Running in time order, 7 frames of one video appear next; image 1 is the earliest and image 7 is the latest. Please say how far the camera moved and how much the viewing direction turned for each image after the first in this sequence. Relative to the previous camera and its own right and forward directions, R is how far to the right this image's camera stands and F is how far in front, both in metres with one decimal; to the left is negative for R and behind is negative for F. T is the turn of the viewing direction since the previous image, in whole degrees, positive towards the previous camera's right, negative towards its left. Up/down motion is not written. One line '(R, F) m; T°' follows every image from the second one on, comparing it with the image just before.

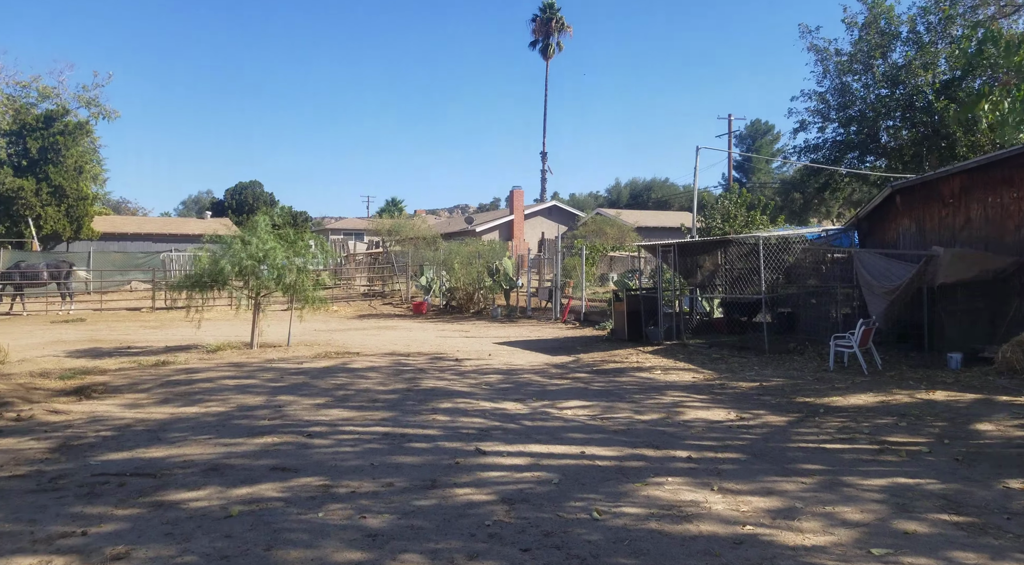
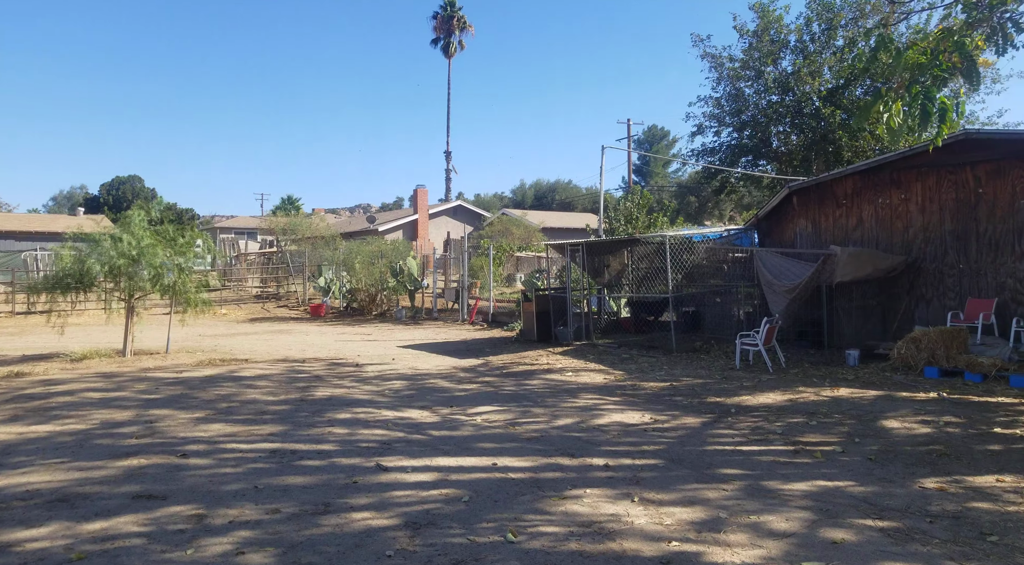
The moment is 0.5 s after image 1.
(0.0, +0.5) m; +8°
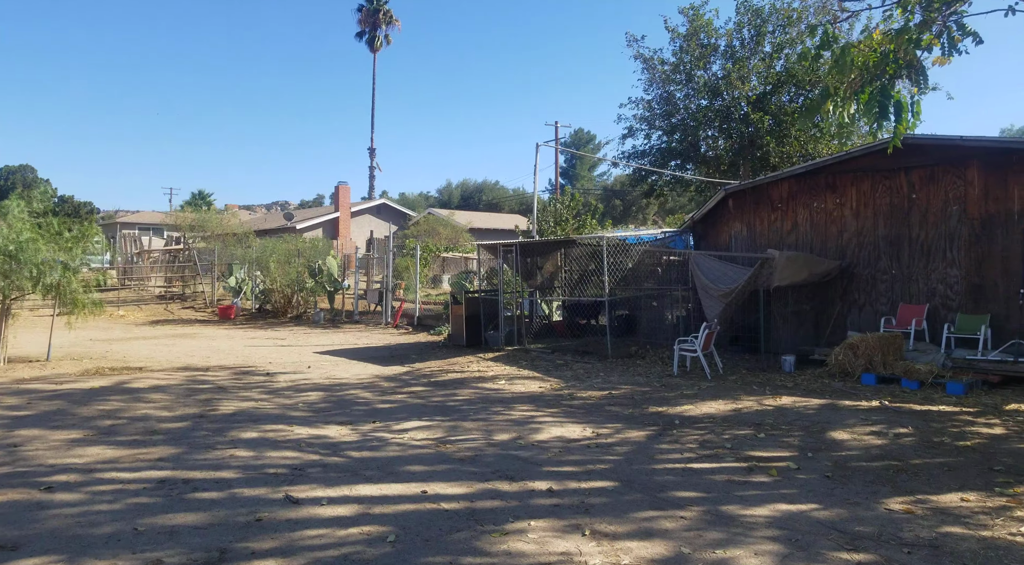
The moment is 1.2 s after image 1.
(-0.1, +0.6) m; +6°
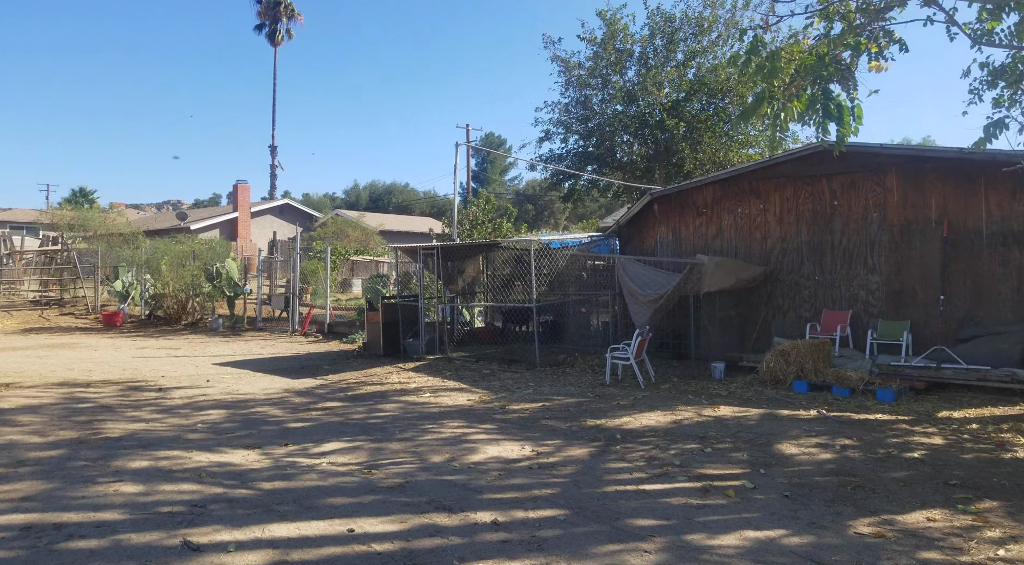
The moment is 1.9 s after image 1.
(-0.2, +0.5) m; +7°
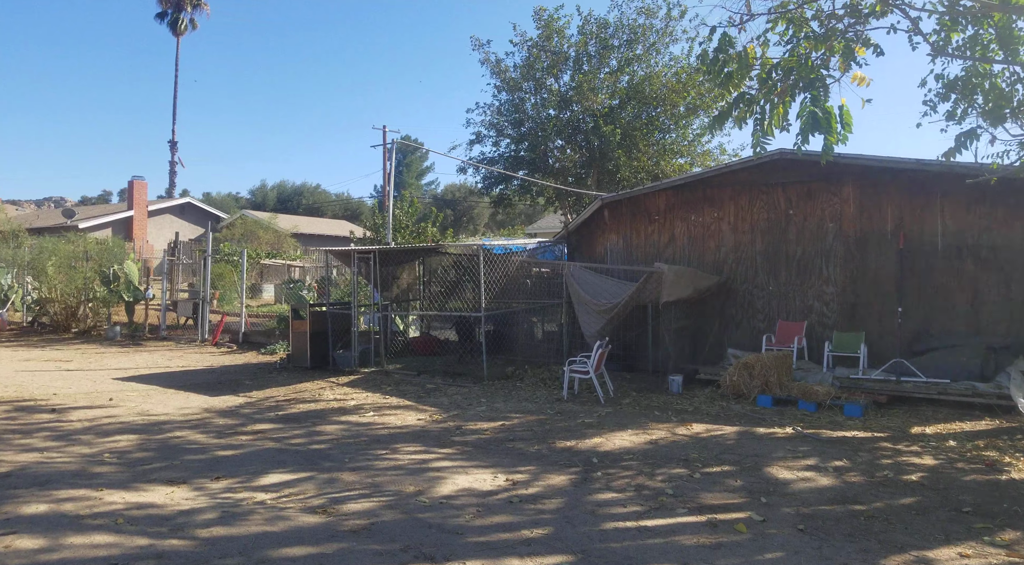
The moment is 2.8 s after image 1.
(-0.5, +0.6) m; +7°
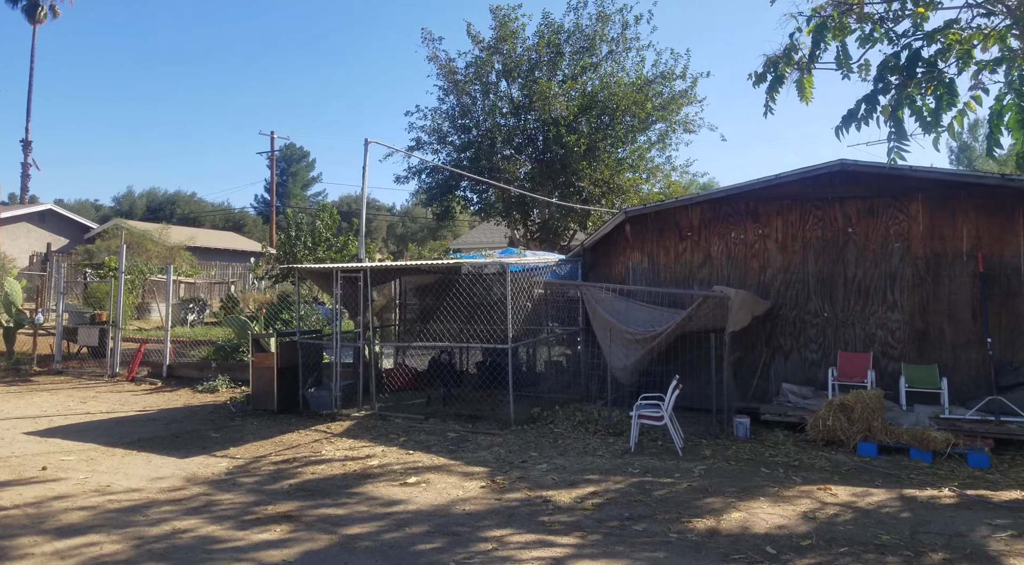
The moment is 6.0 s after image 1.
(-1.7, +1.5) m; +9°
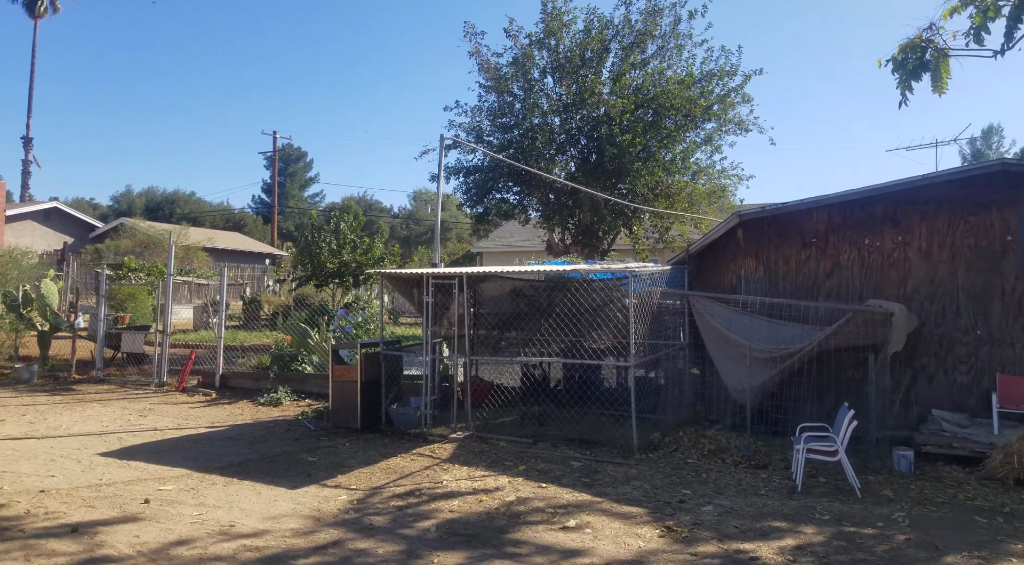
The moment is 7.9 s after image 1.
(-1.4, +0.8) m; 0°
